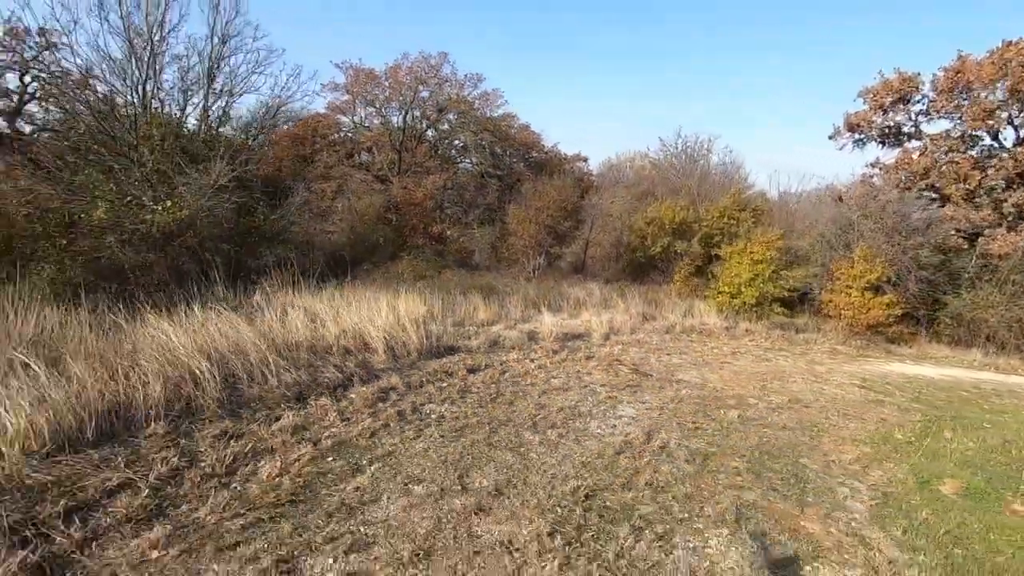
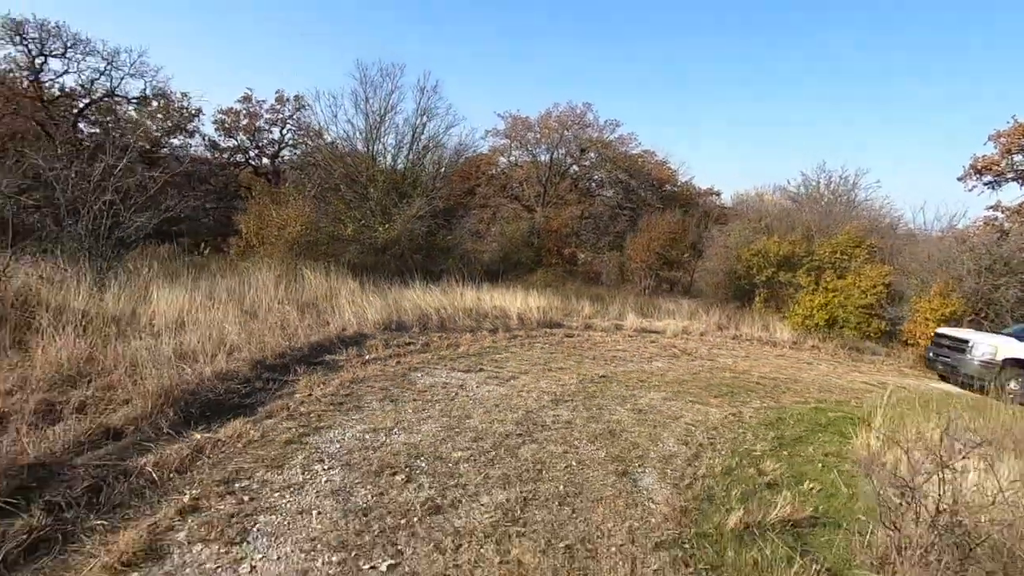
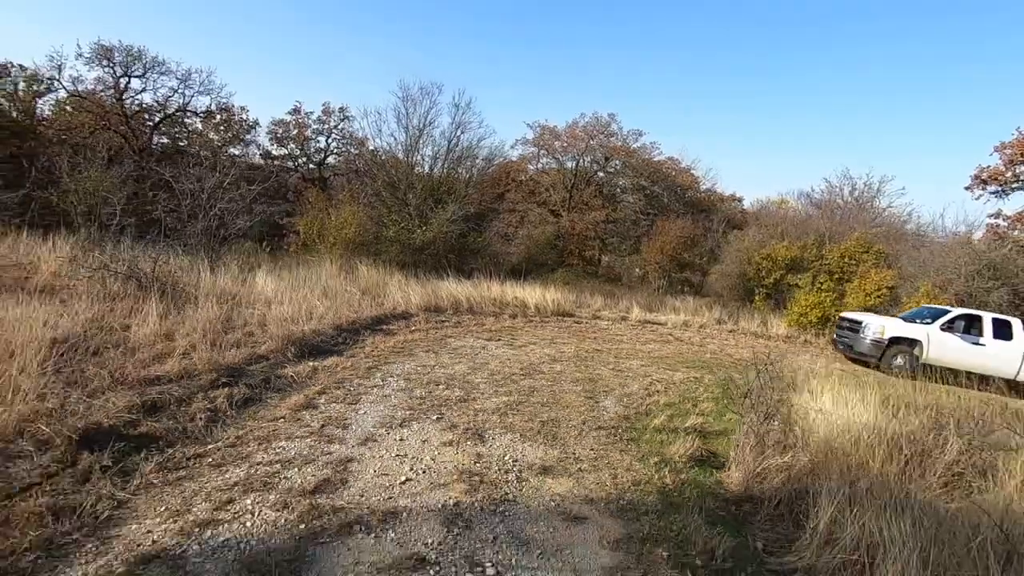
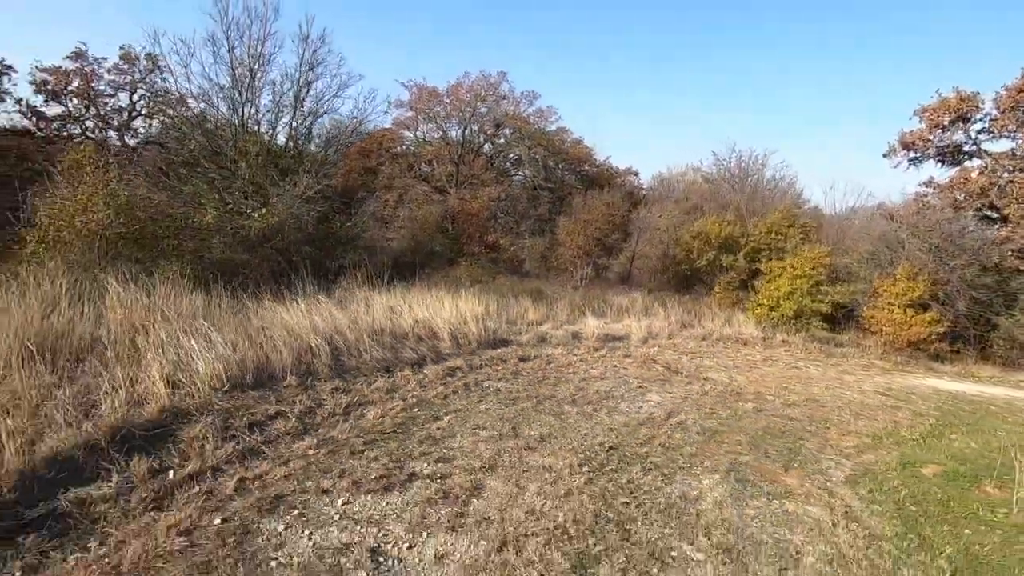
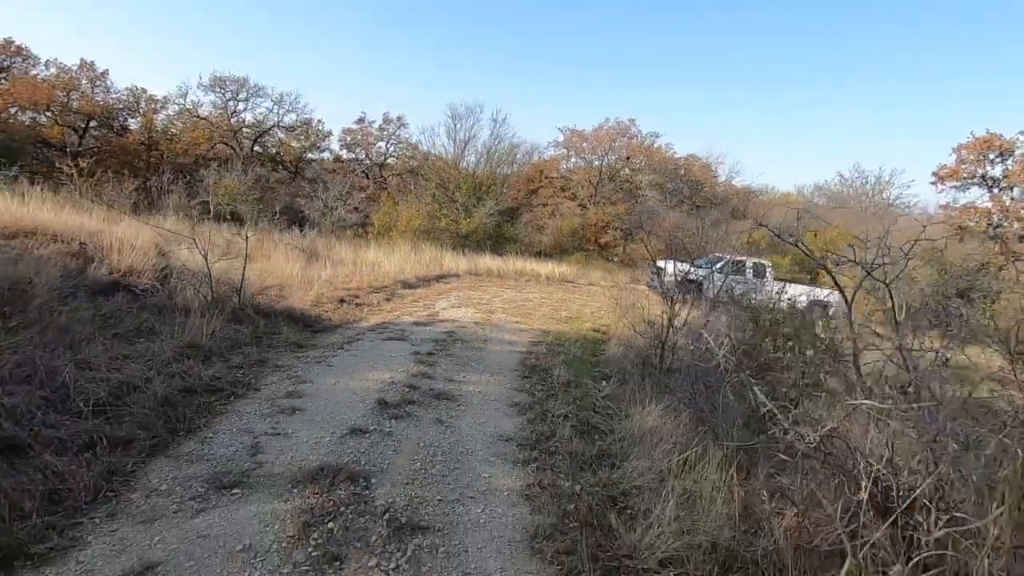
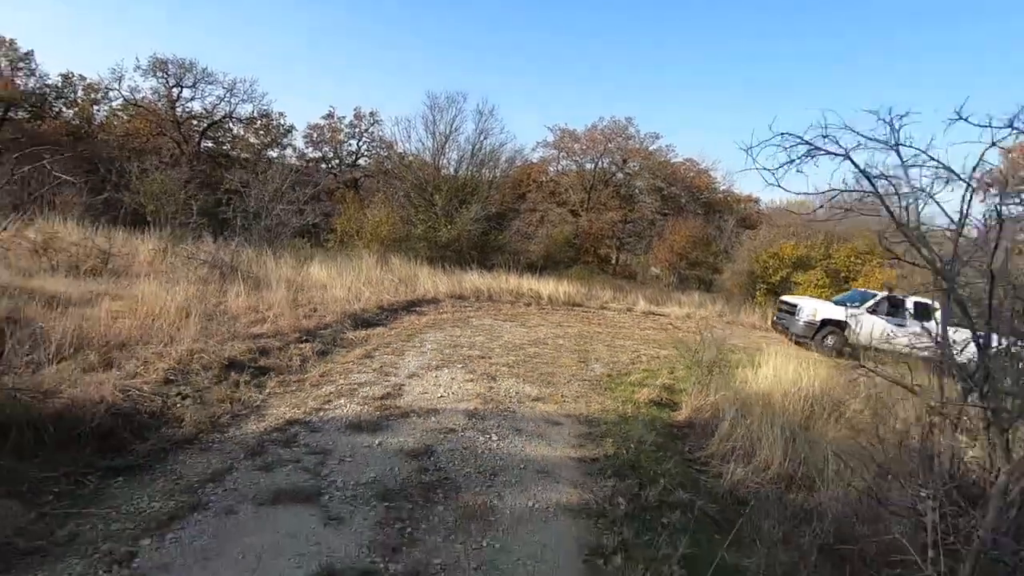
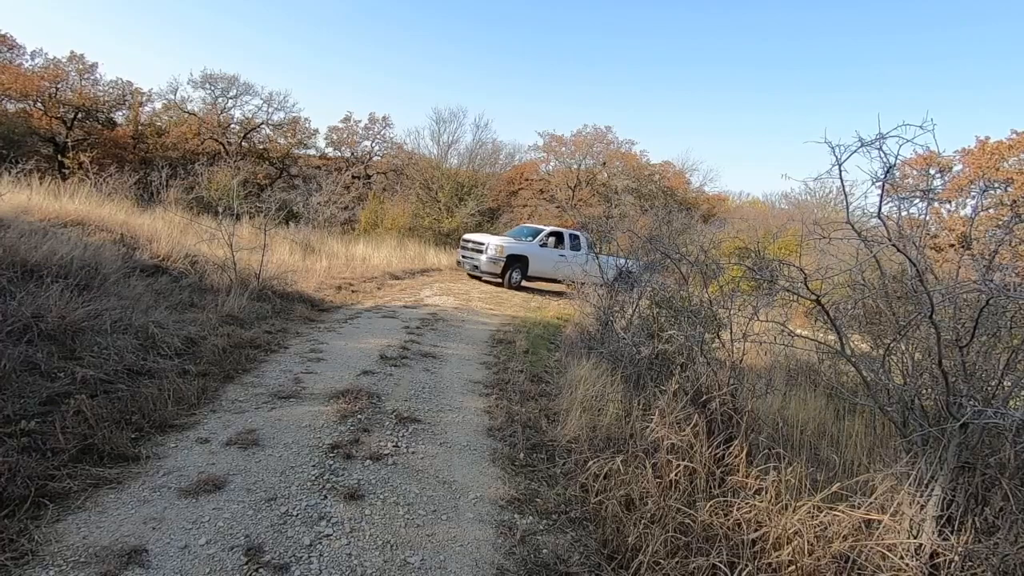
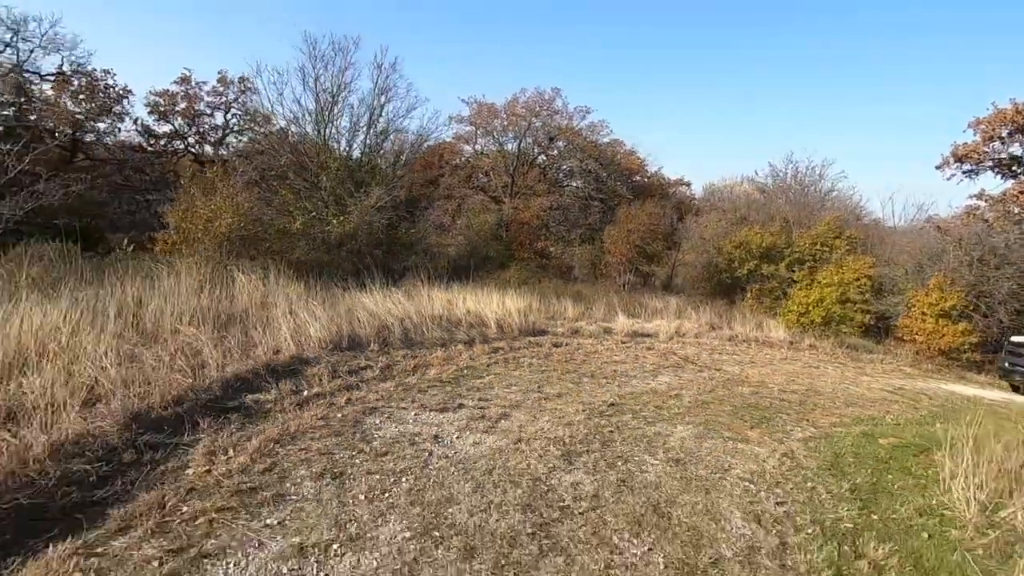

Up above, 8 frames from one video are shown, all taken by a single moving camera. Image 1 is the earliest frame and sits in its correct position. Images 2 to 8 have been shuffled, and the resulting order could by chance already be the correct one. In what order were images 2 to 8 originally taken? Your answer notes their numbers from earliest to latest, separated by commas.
4, 8, 2, 3, 6, 5, 7
